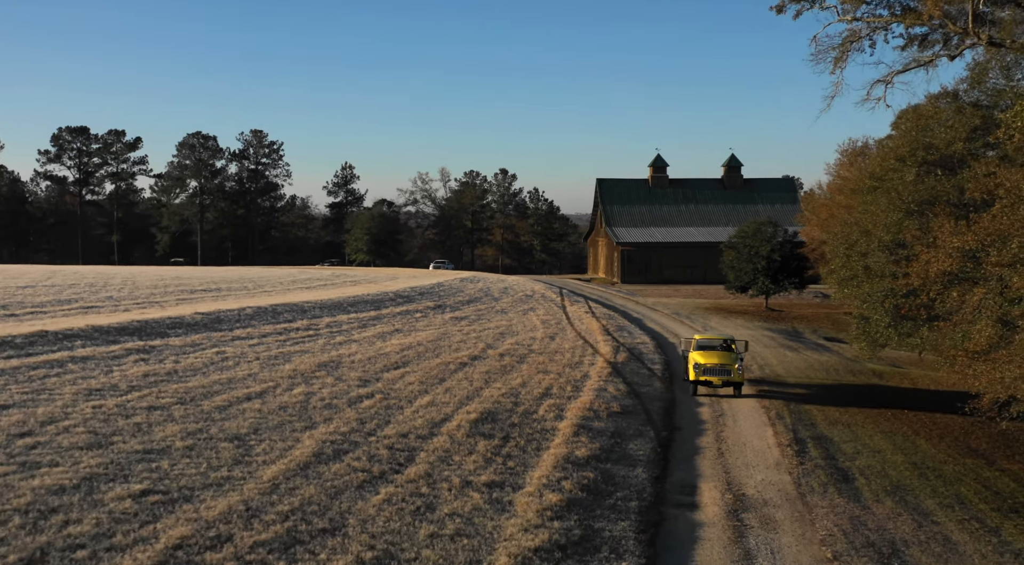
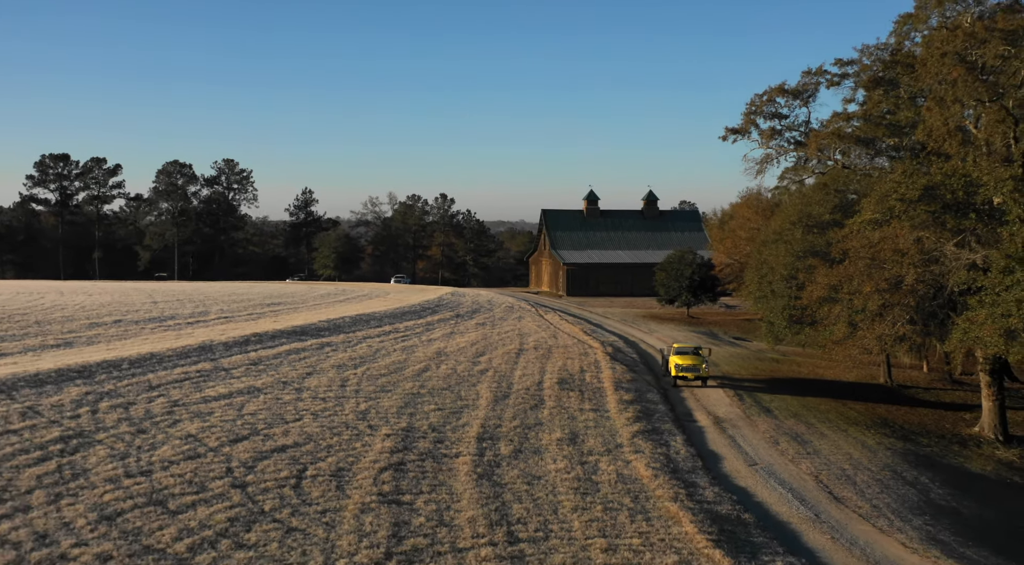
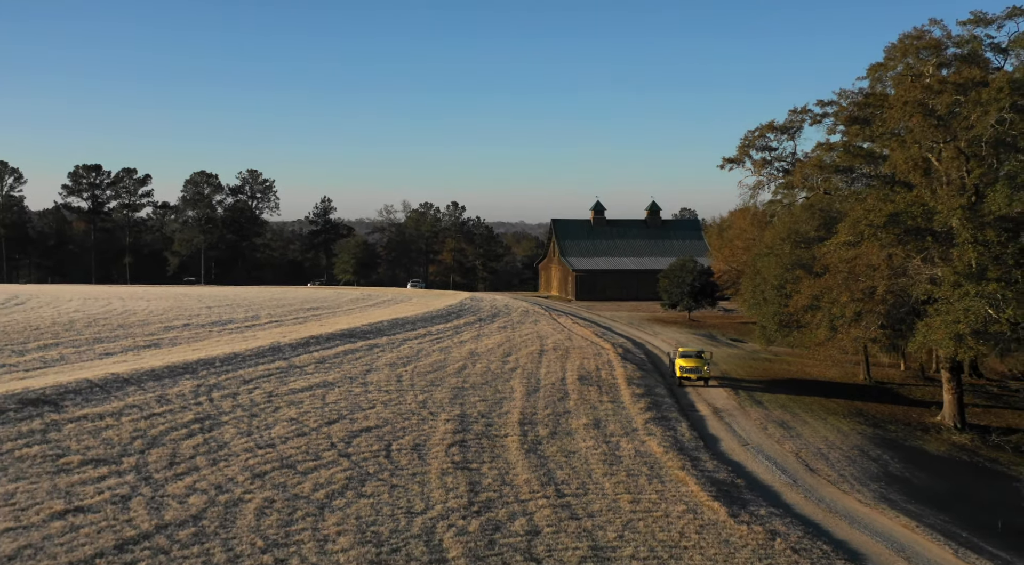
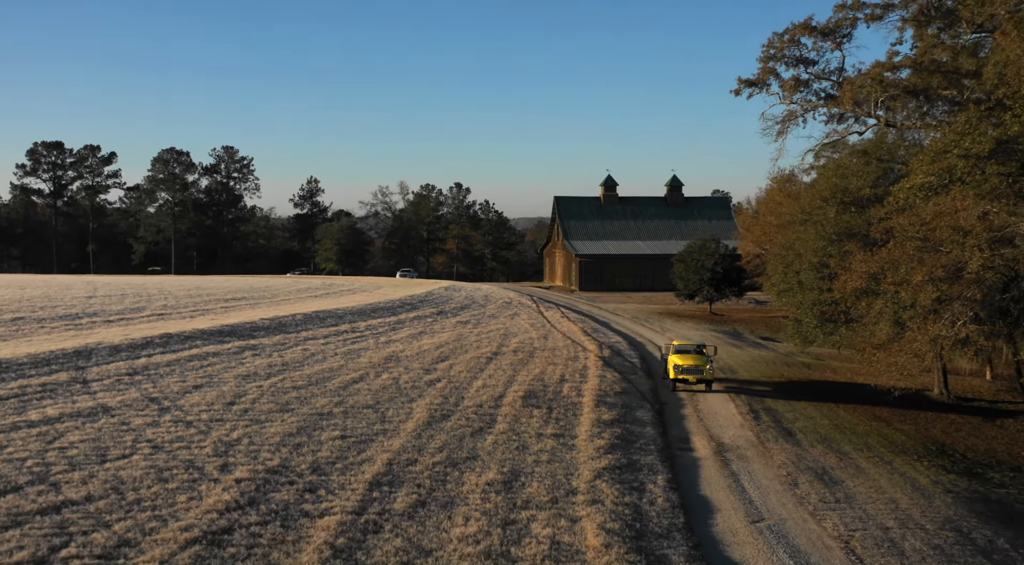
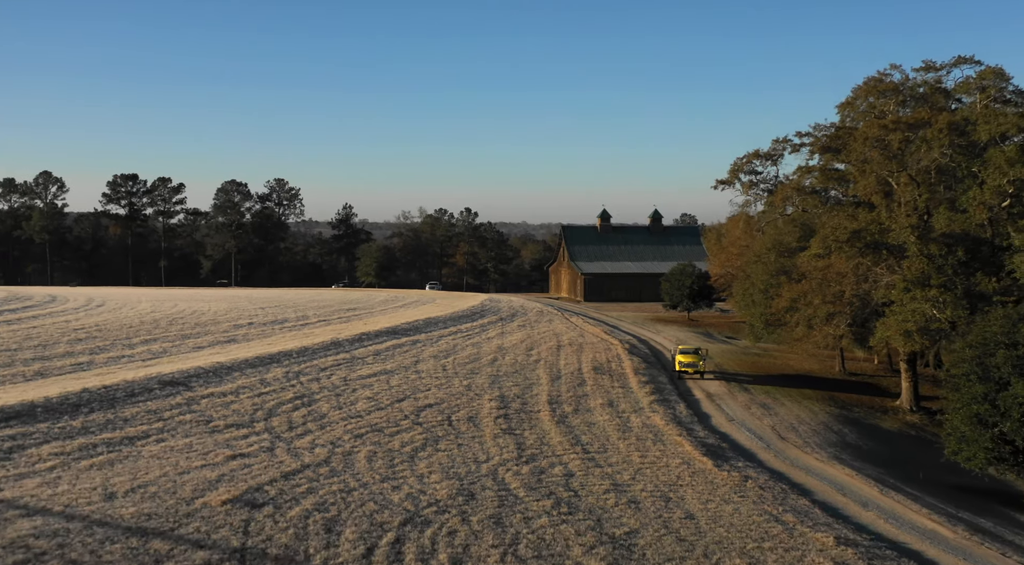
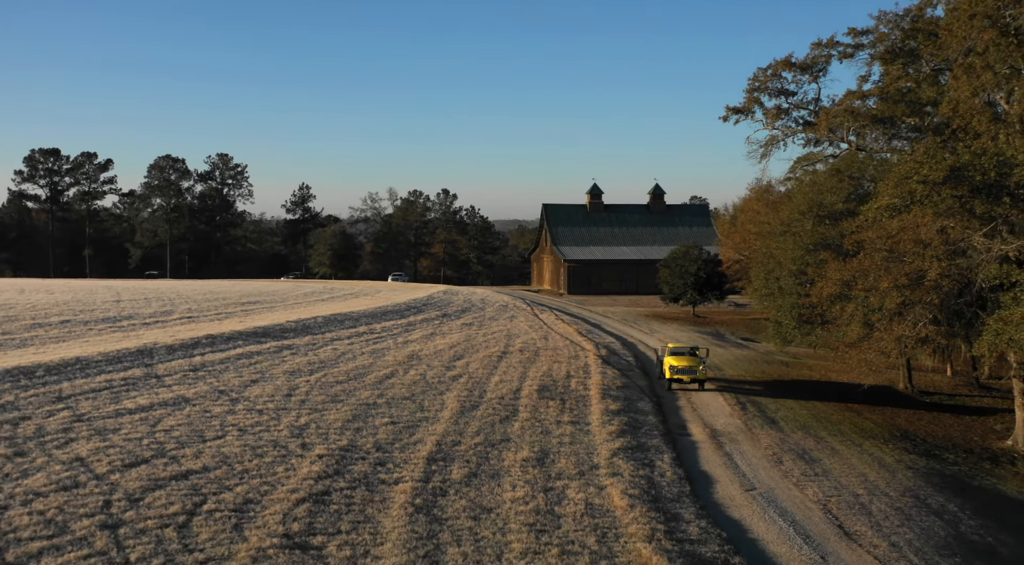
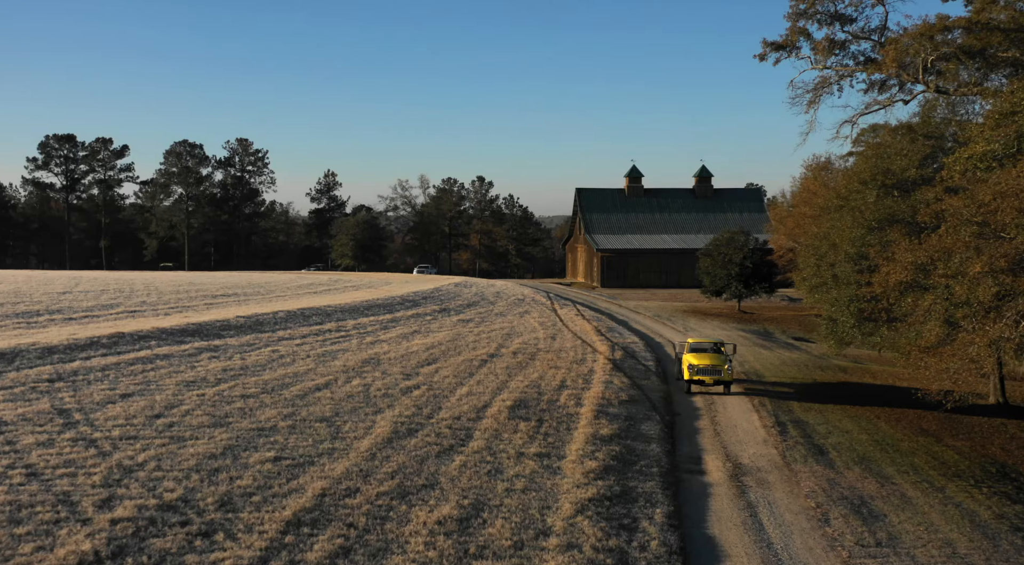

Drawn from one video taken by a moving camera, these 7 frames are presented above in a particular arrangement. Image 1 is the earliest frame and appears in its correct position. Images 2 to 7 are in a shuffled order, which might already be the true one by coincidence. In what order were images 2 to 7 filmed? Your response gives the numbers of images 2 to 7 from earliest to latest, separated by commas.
7, 4, 6, 2, 3, 5
